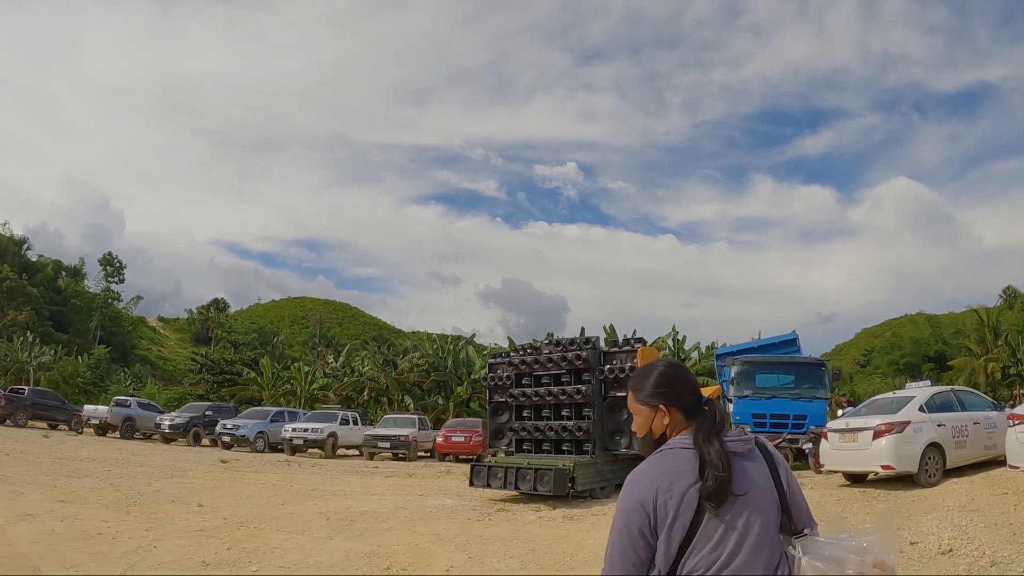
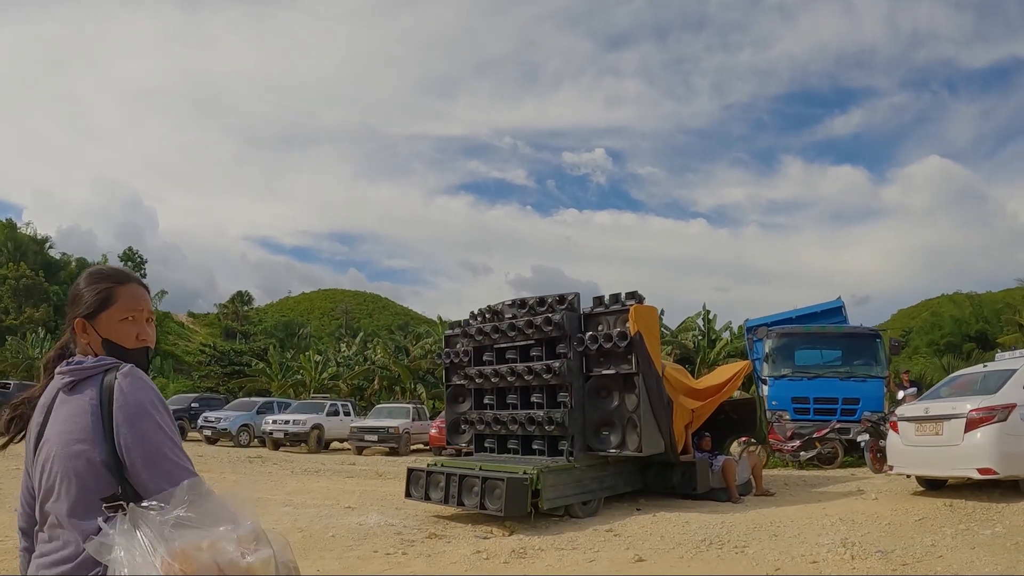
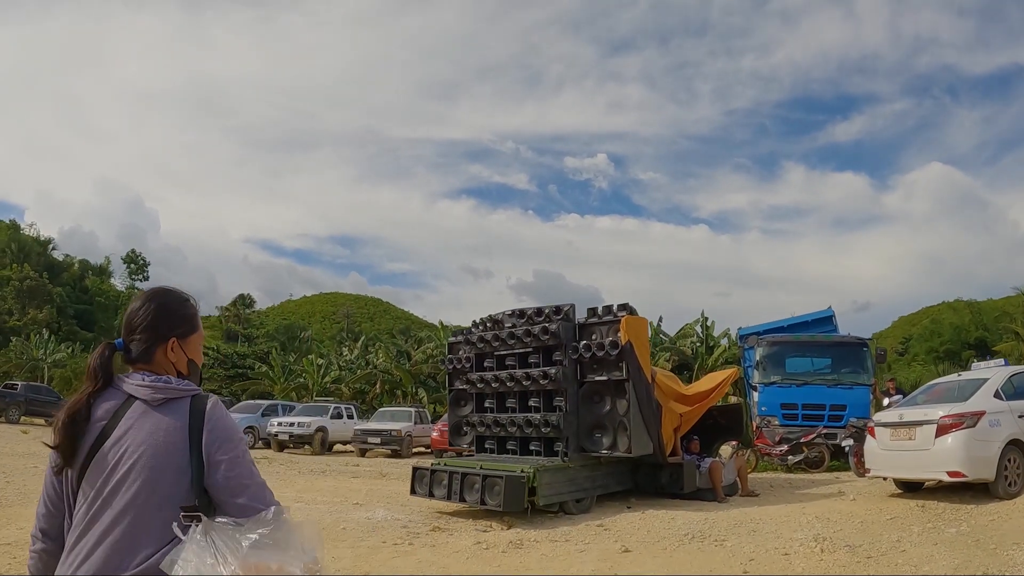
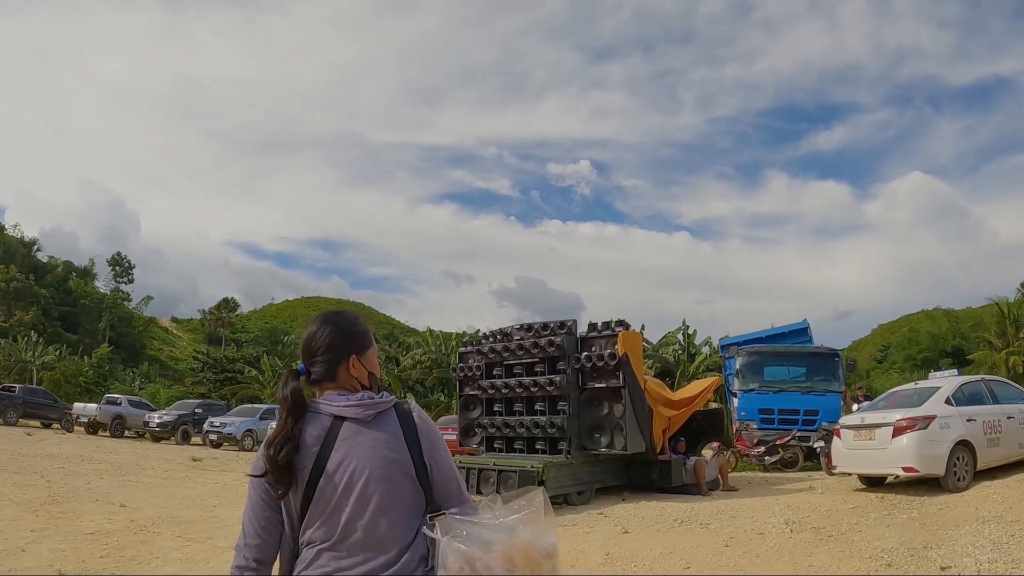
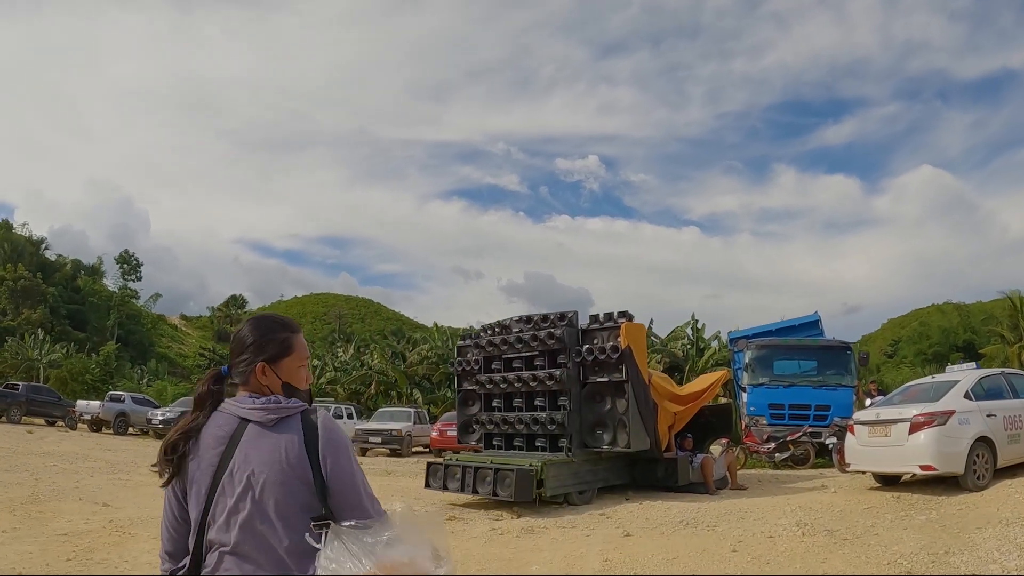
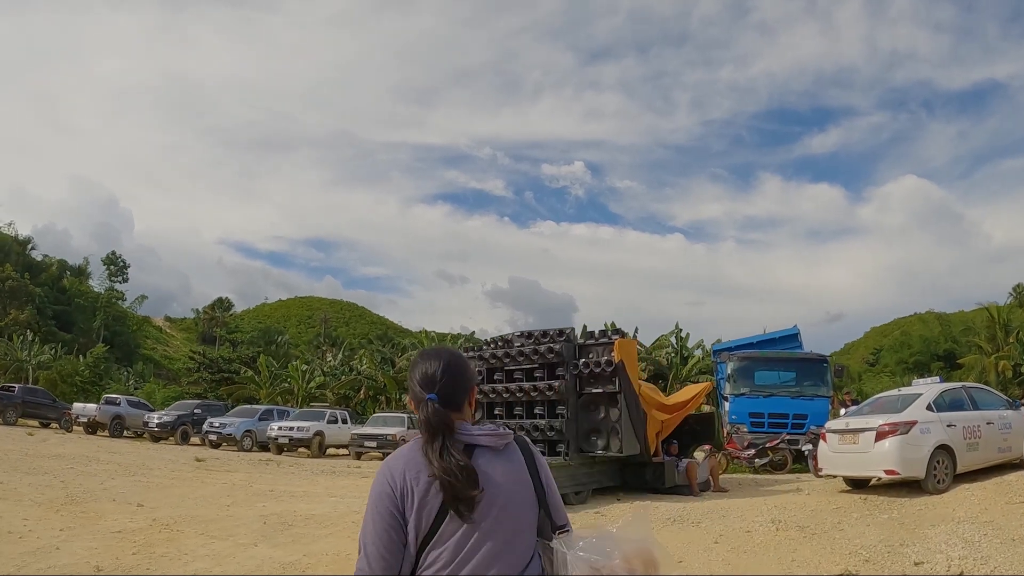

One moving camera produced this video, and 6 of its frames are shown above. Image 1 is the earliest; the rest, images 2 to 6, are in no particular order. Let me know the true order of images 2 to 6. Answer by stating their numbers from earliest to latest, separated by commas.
6, 4, 5, 3, 2
